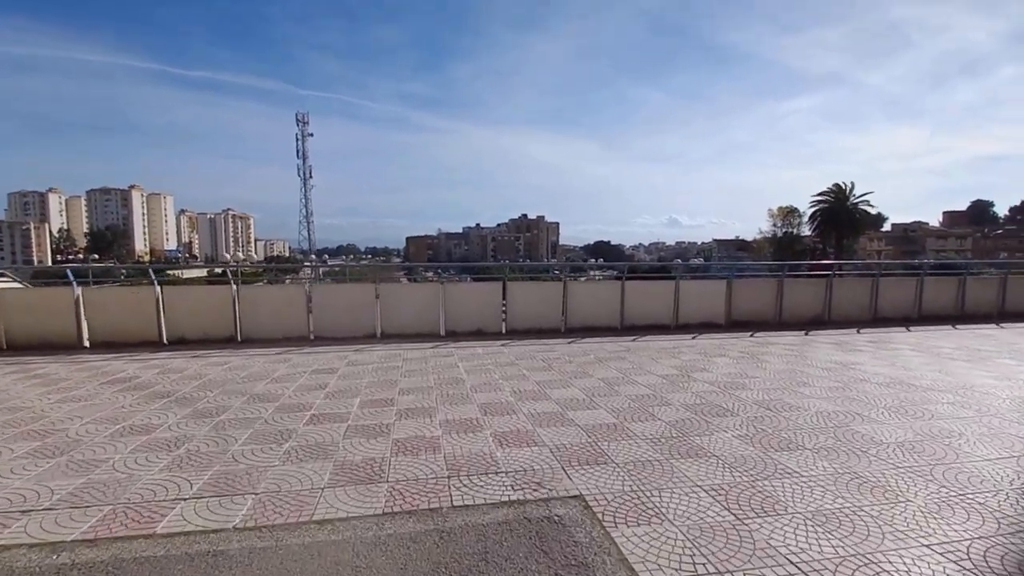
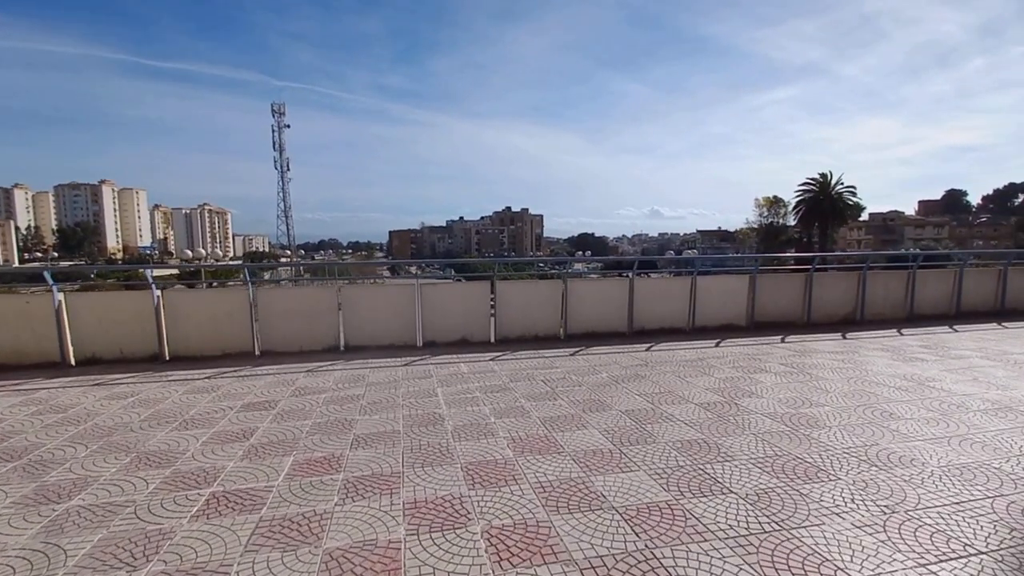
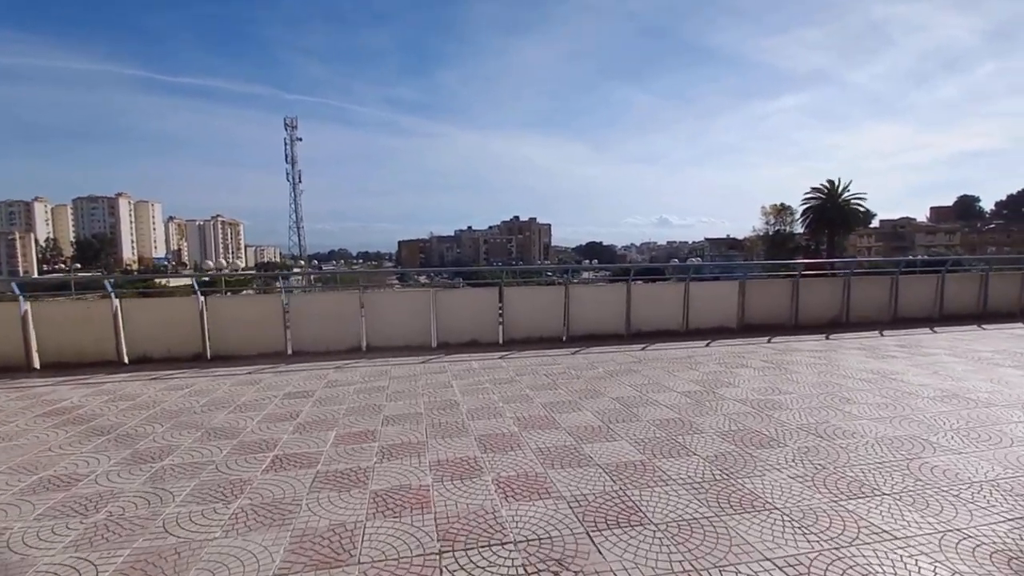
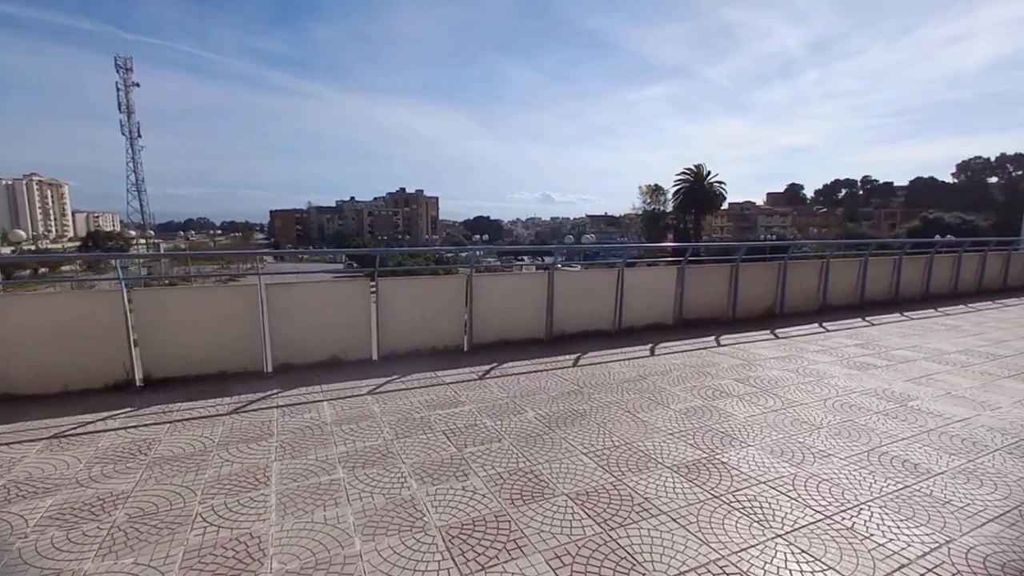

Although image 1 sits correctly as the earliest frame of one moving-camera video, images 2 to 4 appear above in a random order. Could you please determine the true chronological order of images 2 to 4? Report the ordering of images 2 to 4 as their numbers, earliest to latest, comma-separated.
3, 2, 4
